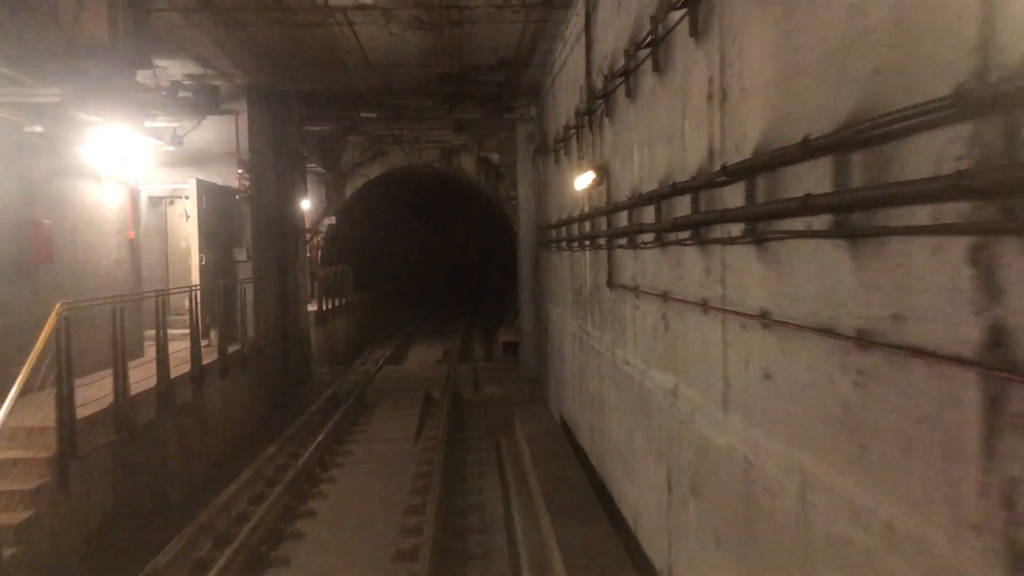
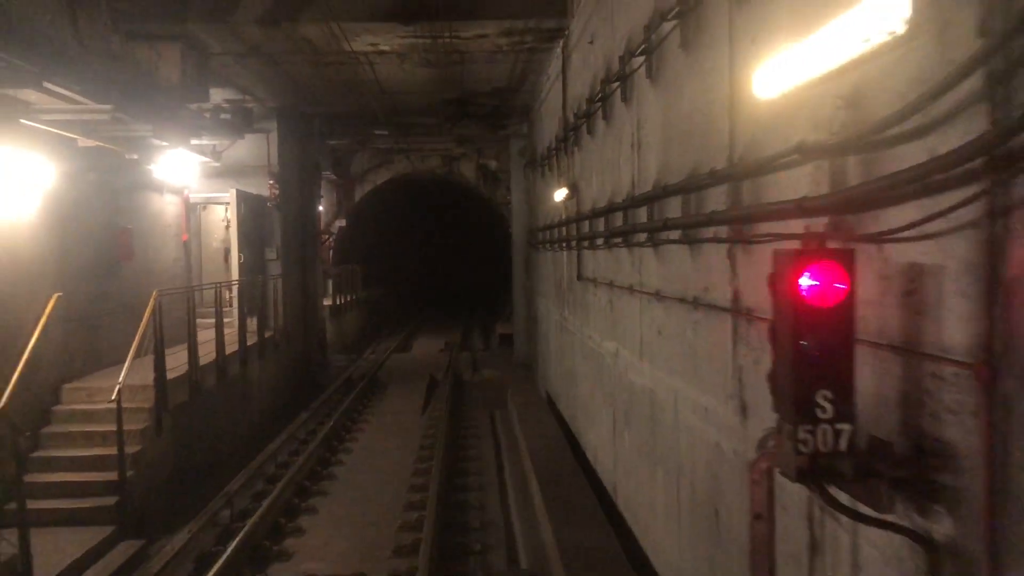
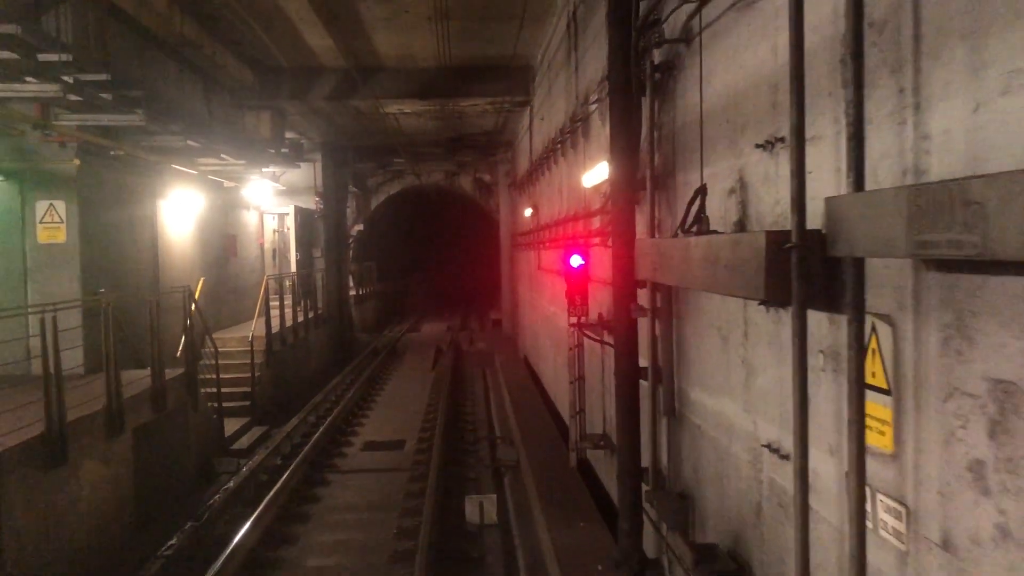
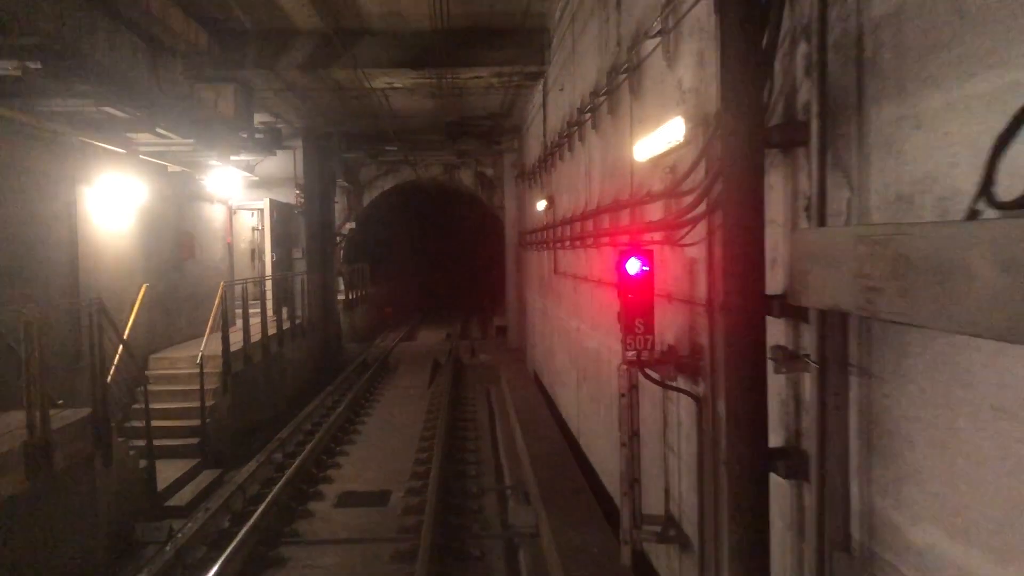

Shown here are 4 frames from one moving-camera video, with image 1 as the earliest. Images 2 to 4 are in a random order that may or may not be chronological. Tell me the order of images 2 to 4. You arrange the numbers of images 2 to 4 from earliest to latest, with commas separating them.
2, 4, 3
